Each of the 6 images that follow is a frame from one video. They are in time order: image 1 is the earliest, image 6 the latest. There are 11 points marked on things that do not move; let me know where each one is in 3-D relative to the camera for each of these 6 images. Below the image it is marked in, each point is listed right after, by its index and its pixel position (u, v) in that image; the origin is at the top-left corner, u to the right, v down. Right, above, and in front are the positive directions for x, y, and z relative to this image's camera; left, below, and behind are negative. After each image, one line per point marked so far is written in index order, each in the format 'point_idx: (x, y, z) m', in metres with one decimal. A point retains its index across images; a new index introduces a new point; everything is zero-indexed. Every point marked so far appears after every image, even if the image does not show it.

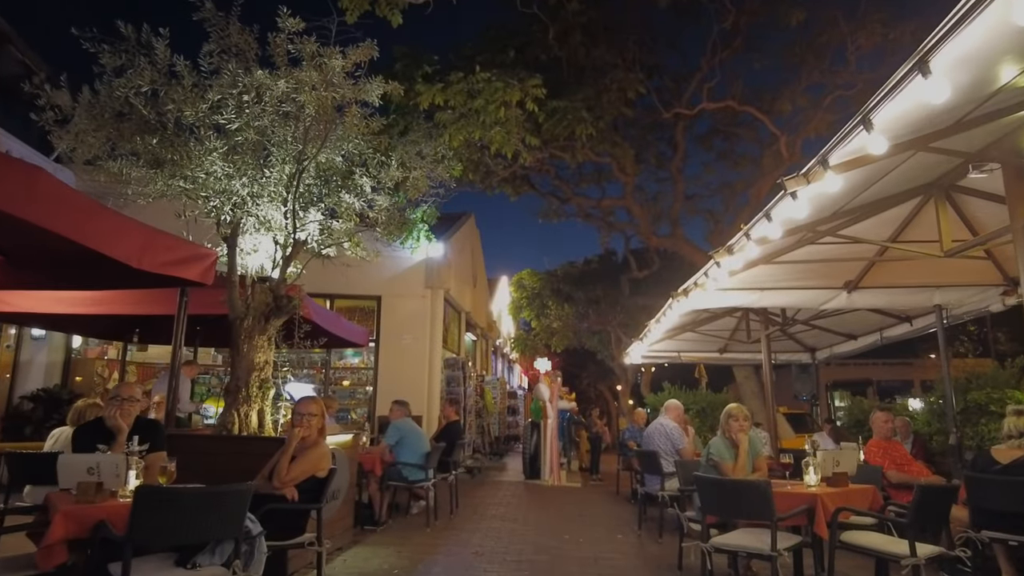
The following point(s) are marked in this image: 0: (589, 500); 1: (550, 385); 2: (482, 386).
0: (+1.4, -3.8, +11.7) m
1: (+0.9, -2.2, +14.9) m
2: (-0.8, -2.6, +17.6) m
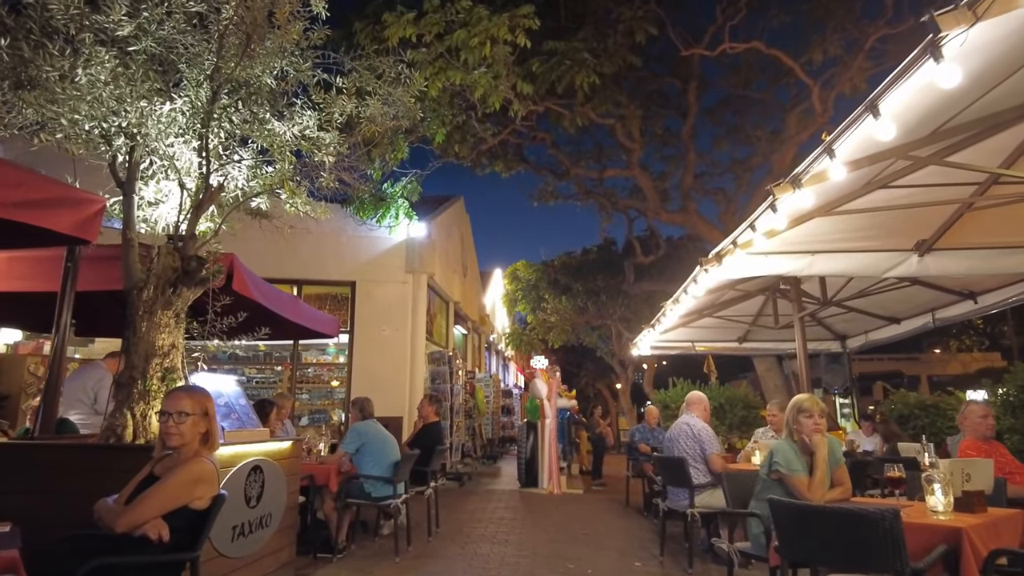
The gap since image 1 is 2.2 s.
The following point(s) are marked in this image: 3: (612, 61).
0: (+1.3, -3.4, +10.1) m
1: (+0.7, -1.9, +13.3) m
2: (-0.9, -2.3, +16.0) m
3: (+1.4, +3.3, +9.4) m
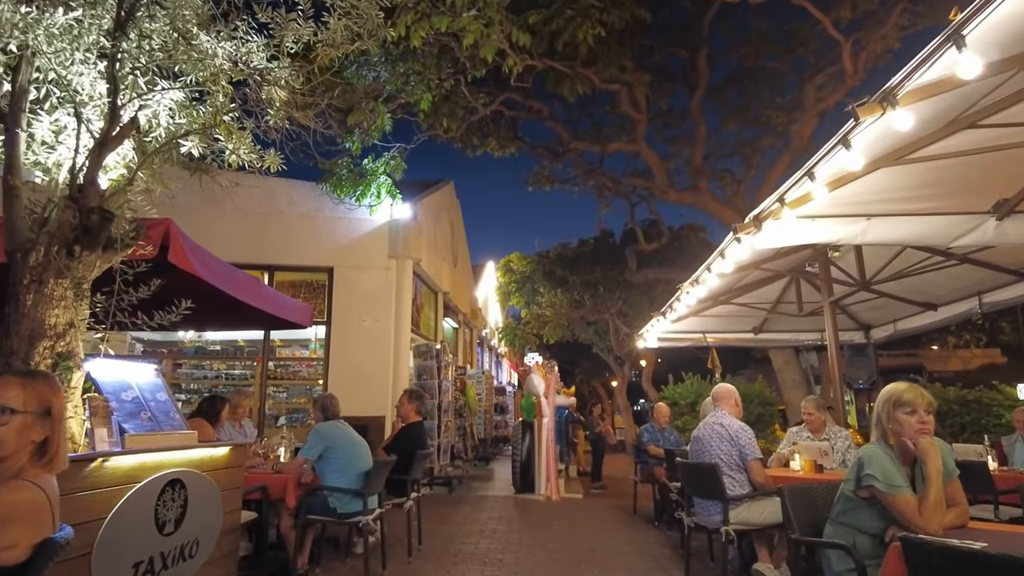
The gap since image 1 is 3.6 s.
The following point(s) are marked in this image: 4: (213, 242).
0: (+1.2, -3.2, +9.0) m
1: (+0.6, -1.7, +12.2) m
2: (-1.1, -2.1, +14.9) m
3: (+1.4, +3.5, +8.3) m
4: (-5.0, +0.8, +11.0) m
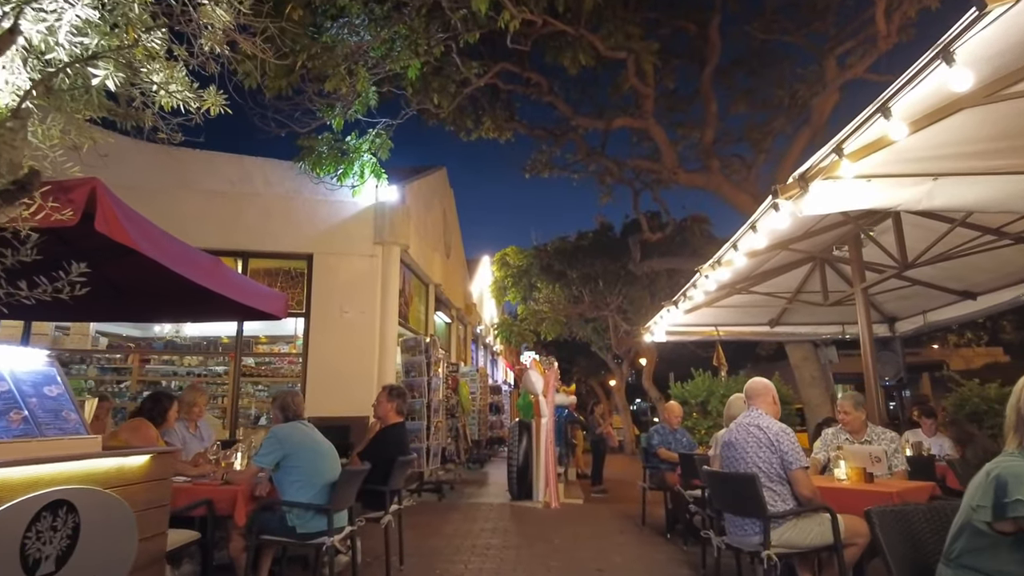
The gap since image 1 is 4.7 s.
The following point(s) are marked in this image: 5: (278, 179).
0: (+1.1, -3.0, +8.1) m
1: (+0.5, -1.5, +11.3) m
2: (-1.2, -1.9, +13.9) m
3: (+1.3, +3.7, +7.4) m
4: (-5.1, +0.9, +10.0) m
5: (-3.7, +1.7, +10.5) m
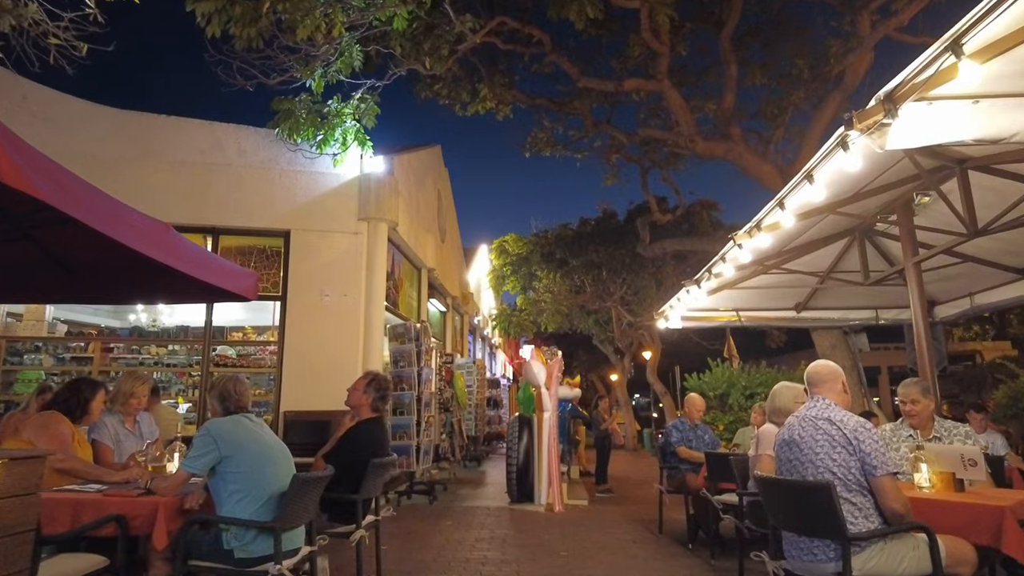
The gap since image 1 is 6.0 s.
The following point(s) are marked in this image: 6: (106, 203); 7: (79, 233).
0: (+1.1, -2.8, +7.1) m
1: (+0.5, -1.2, +10.3) m
2: (-1.2, -1.6, +12.9) m
3: (+1.3, +3.9, +6.4) m
4: (-5.1, +1.2, +9.0) m
5: (-3.7, +2.0, +9.4) m
6: (-2.7, +0.6, +4.2) m
7: (-3.7, +0.5, +5.6) m
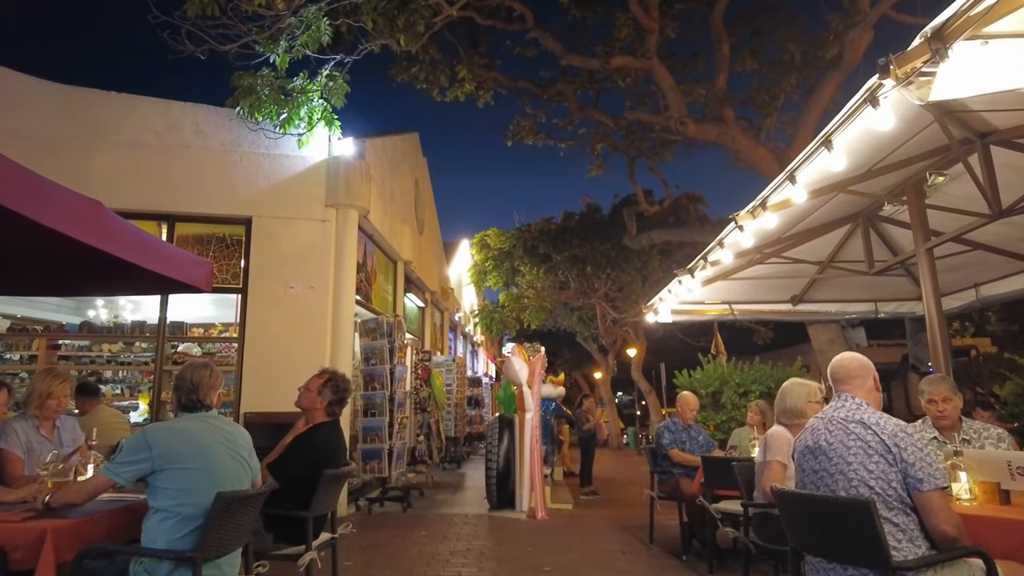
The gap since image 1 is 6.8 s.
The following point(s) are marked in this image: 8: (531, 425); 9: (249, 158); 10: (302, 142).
0: (+0.9, -2.7, +6.5) m
1: (+0.2, -1.1, +9.7) m
2: (-1.6, -1.5, +12.3) m
3: (+1.1, +4.0, +5.8) m
4: (-5.3, +1.3, +8.3) m
5: (-4.0, +2.1, +8.7) m
6: (-2.9, +0.7, +3.6) m
7: (-3.9, +0.6, +4.9) m
8: (+0.3, -1.9, +9.3) m
9: (-3.5, +1.7, +8.8) m
10: (-2.8, +2.0, +8.8) m
